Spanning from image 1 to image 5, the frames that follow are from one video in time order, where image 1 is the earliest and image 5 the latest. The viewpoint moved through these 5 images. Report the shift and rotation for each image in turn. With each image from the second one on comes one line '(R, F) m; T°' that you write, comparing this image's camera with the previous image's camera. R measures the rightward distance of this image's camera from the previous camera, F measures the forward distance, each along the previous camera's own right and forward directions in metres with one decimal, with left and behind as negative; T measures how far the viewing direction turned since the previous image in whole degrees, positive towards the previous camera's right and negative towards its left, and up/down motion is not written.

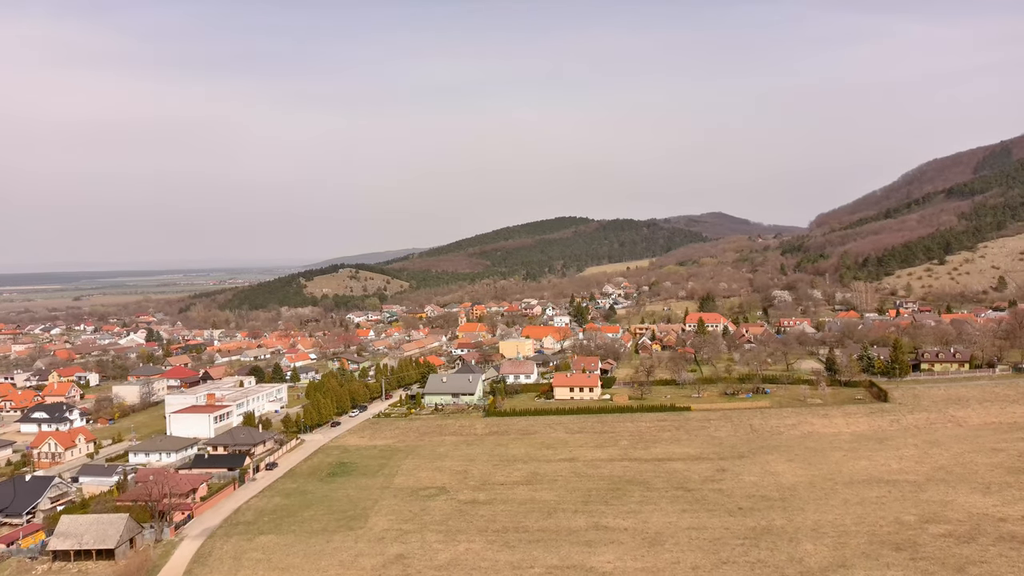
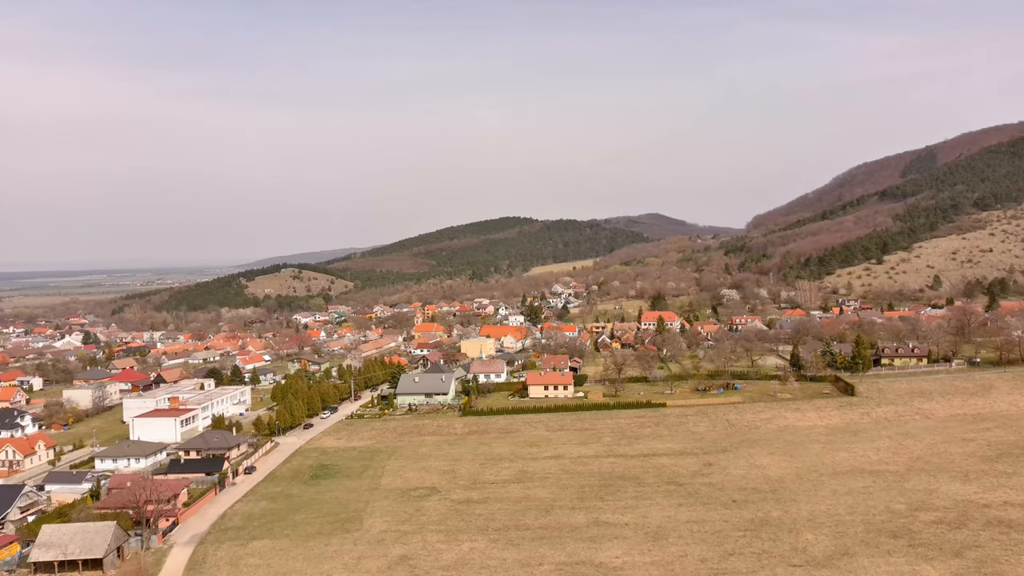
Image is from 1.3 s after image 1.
(-1.5, +0.1) m; +4°
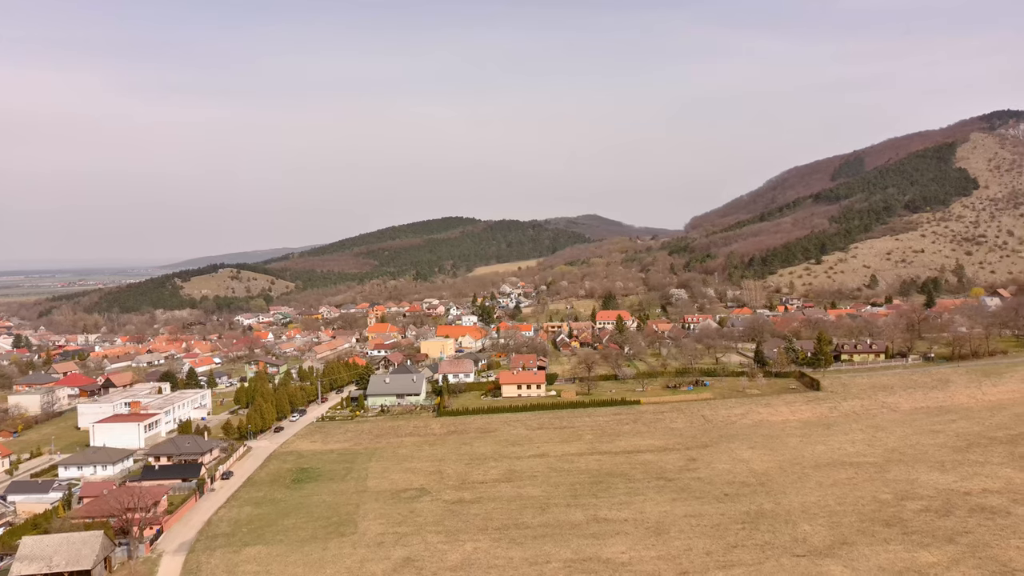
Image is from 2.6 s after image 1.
(-1.5, +0.1) m; +5°
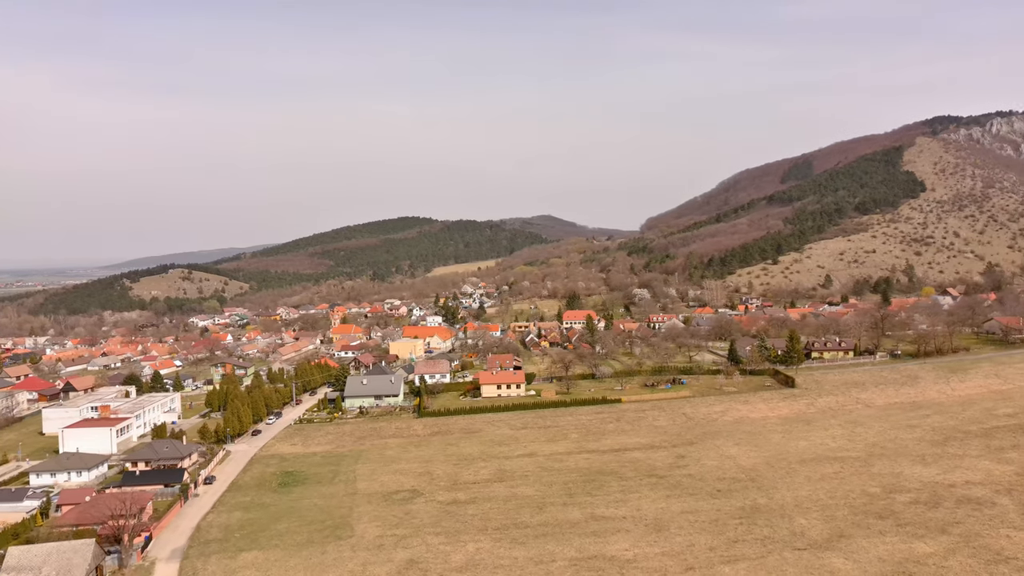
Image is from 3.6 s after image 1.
(-1.1, +0.1) m; +3°
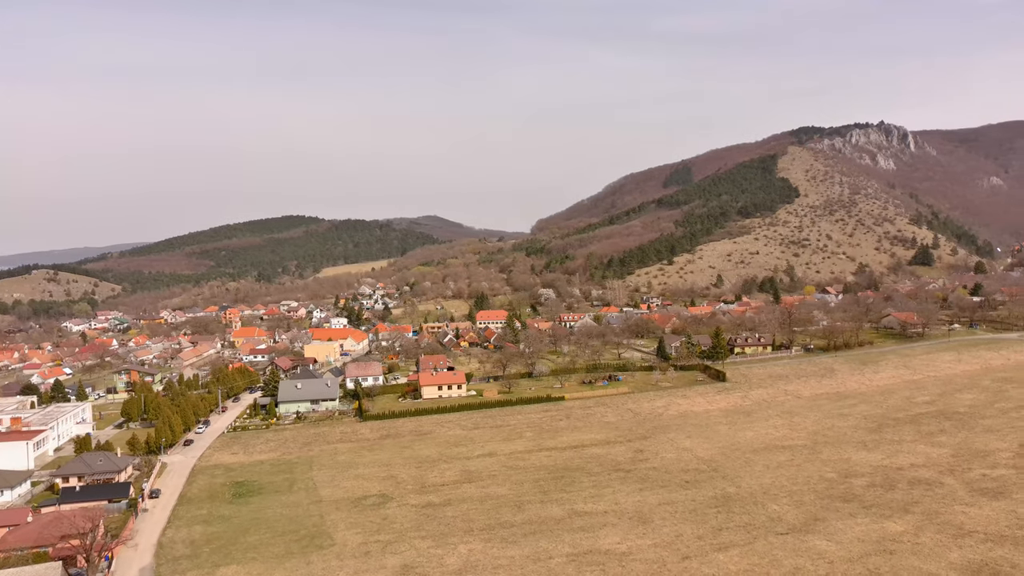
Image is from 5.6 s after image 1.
(-2.5, +0.2) m; +9°
